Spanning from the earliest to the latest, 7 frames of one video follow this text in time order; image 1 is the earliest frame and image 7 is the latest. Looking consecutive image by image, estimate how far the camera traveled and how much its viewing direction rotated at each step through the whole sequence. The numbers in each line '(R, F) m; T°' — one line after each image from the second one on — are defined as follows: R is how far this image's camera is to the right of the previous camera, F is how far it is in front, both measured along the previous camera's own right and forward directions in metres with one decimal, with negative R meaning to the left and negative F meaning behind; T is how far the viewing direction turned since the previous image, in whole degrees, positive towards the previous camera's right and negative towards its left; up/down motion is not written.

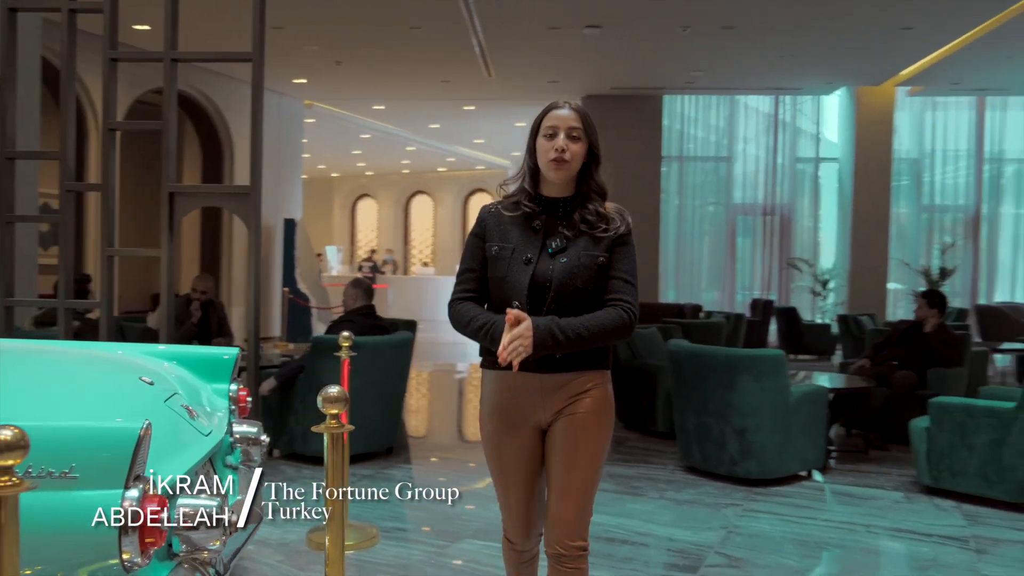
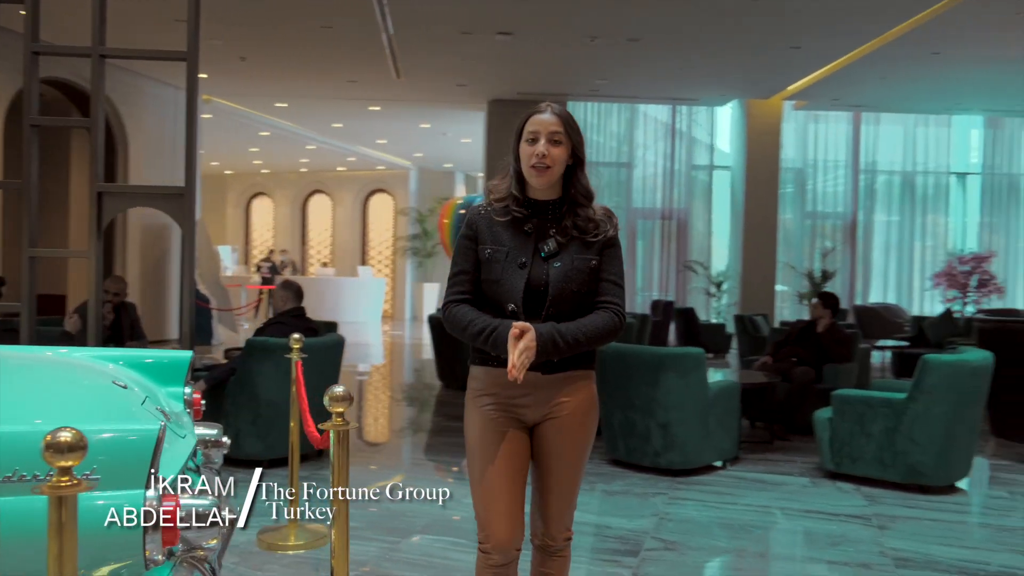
(-0.2, -0.1) m; +7°
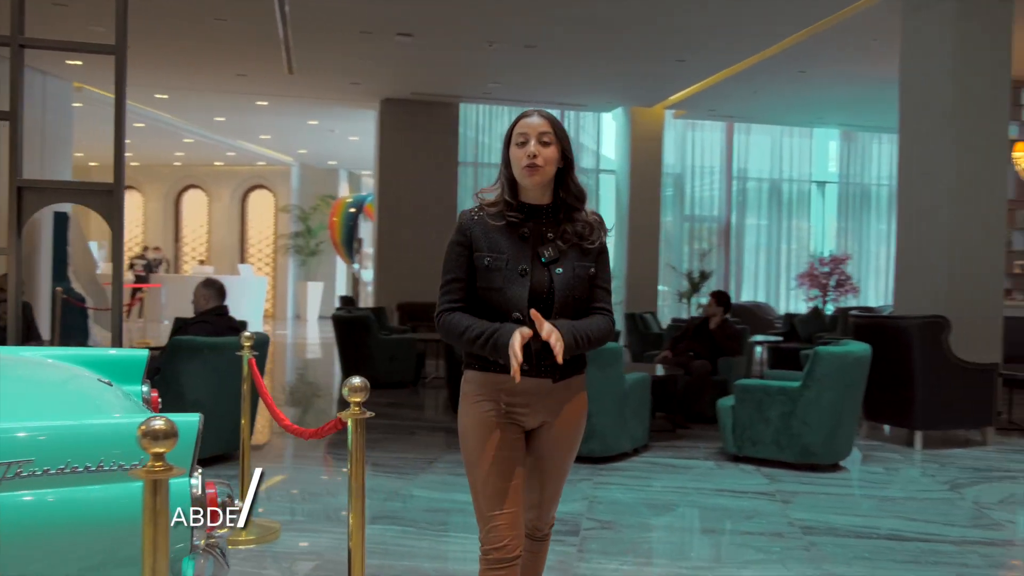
(-0.3, -0.1) m; +9°
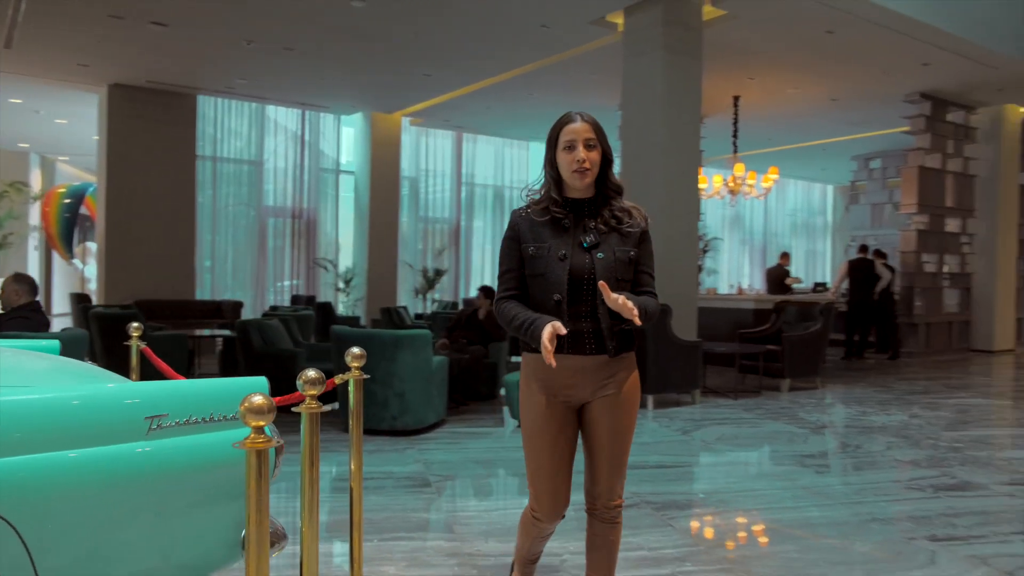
(-0.7, -0.5) m; +21°
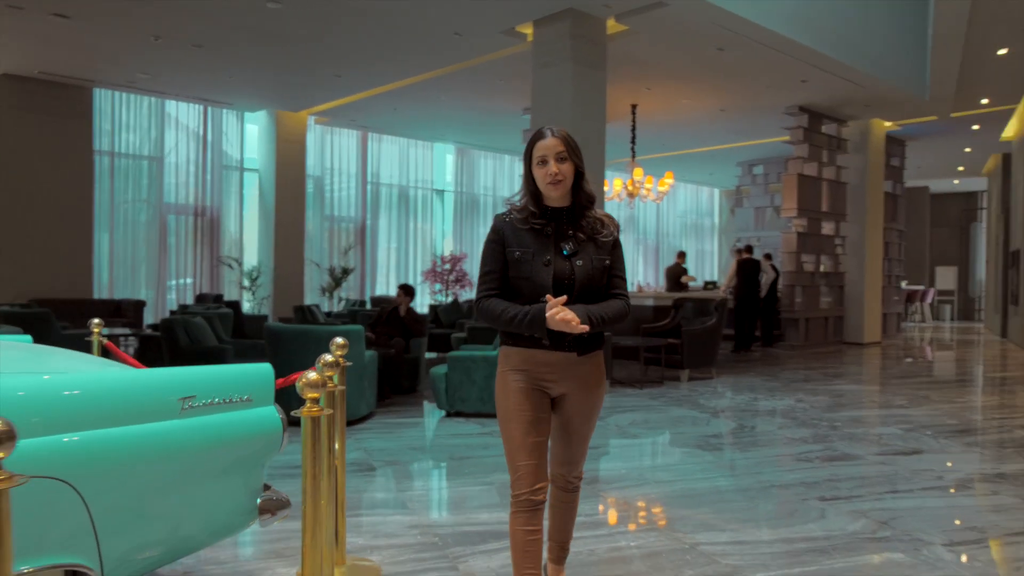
(-0.2, -0.3) m; +7°
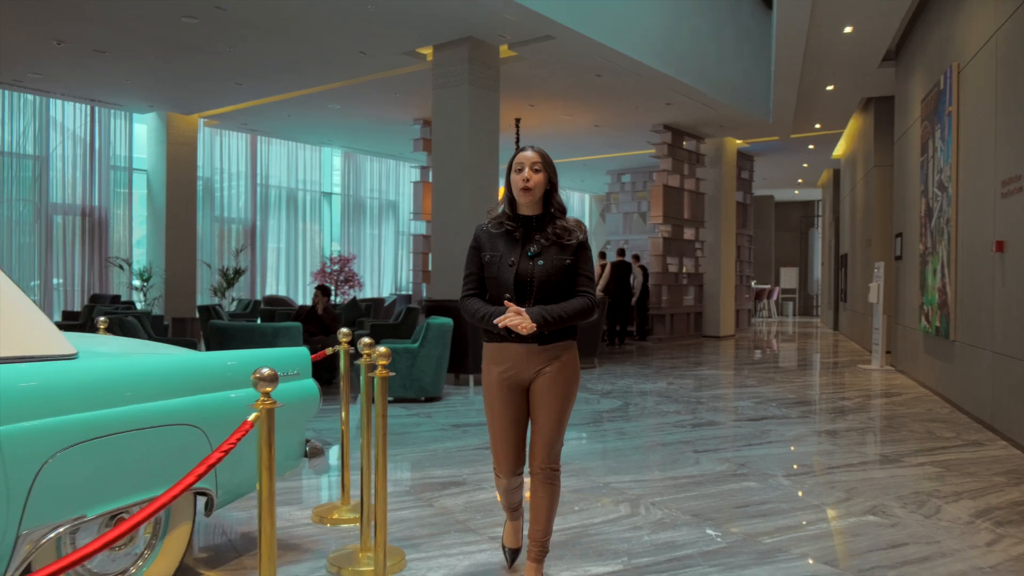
(-0.4, -0.8) m; +9°
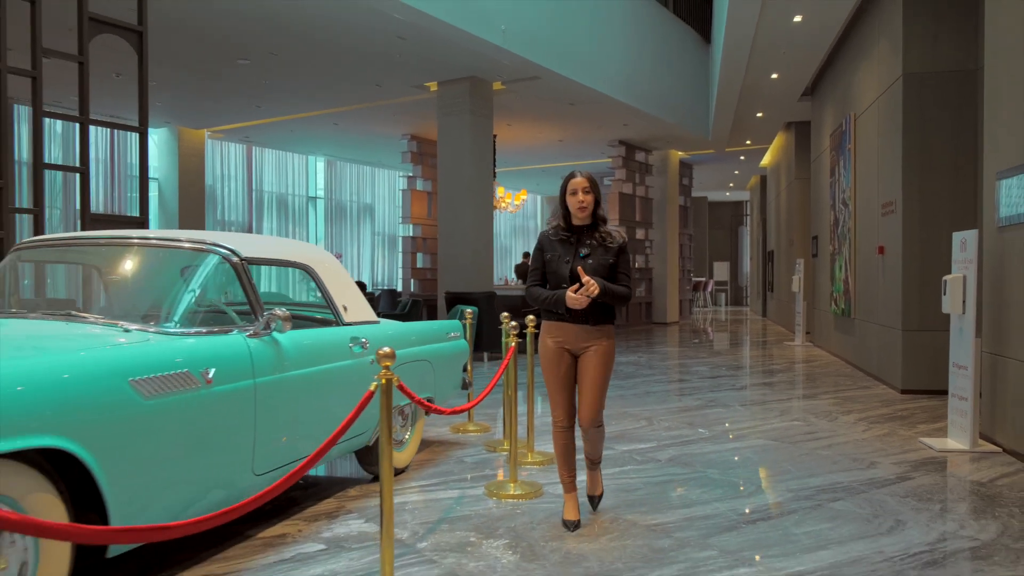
(-0.8, -1.8) m; +5°
